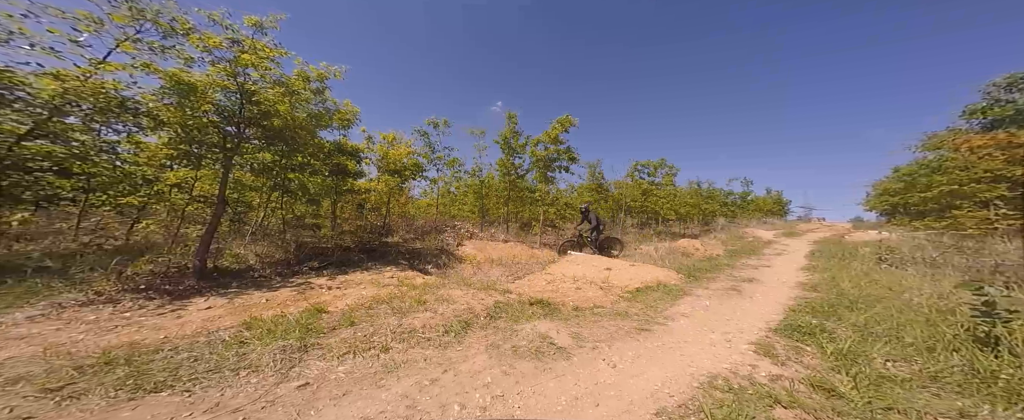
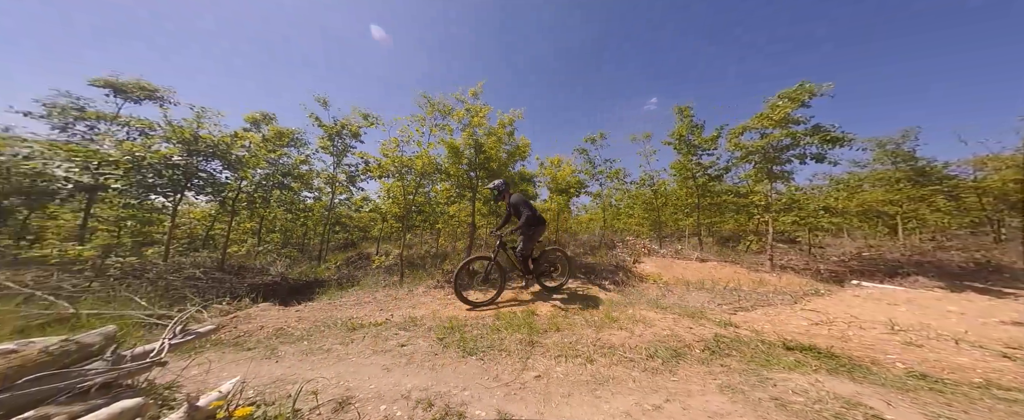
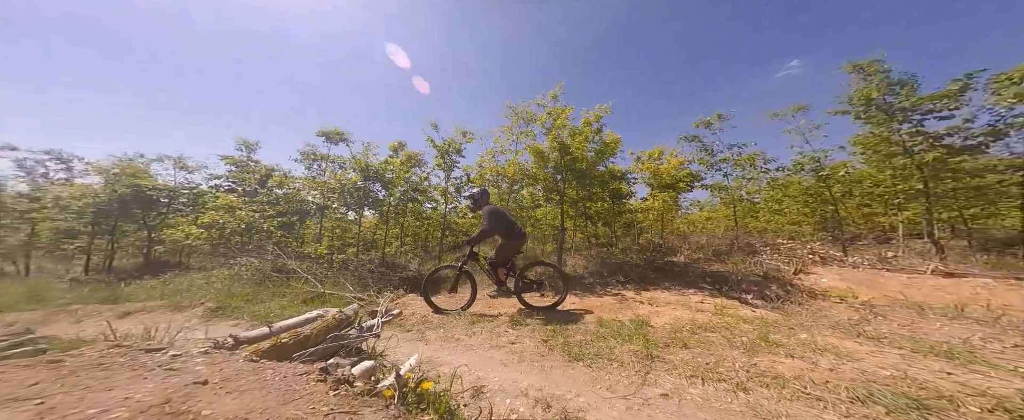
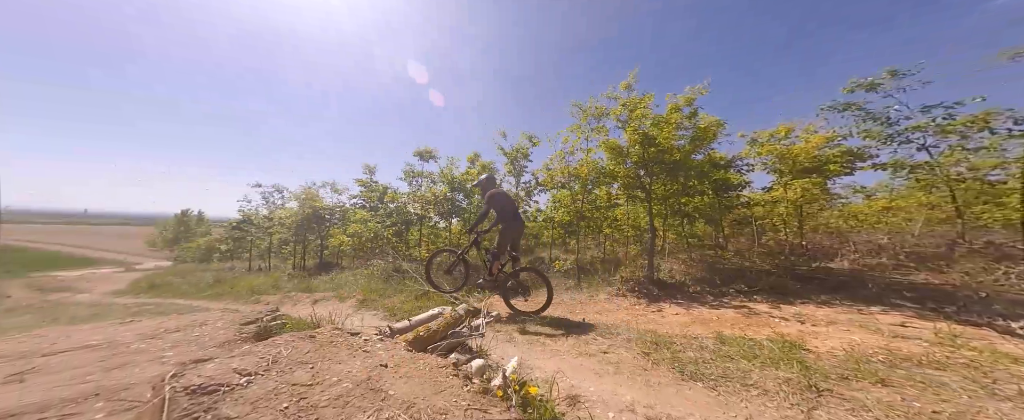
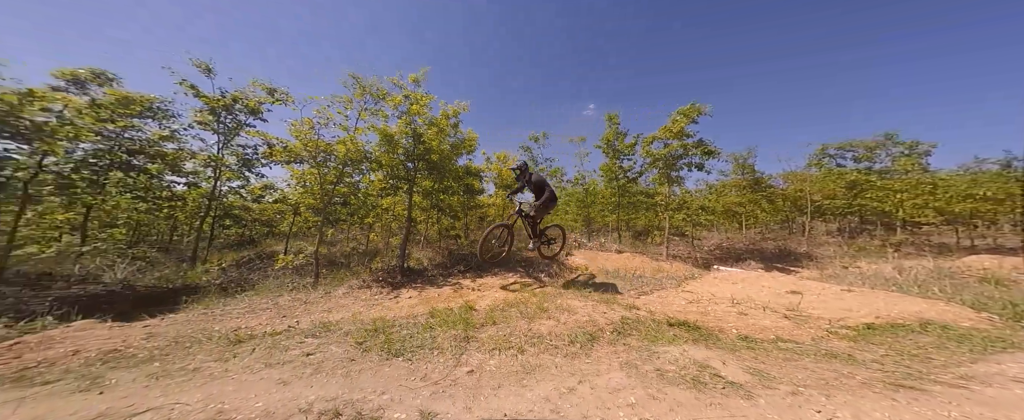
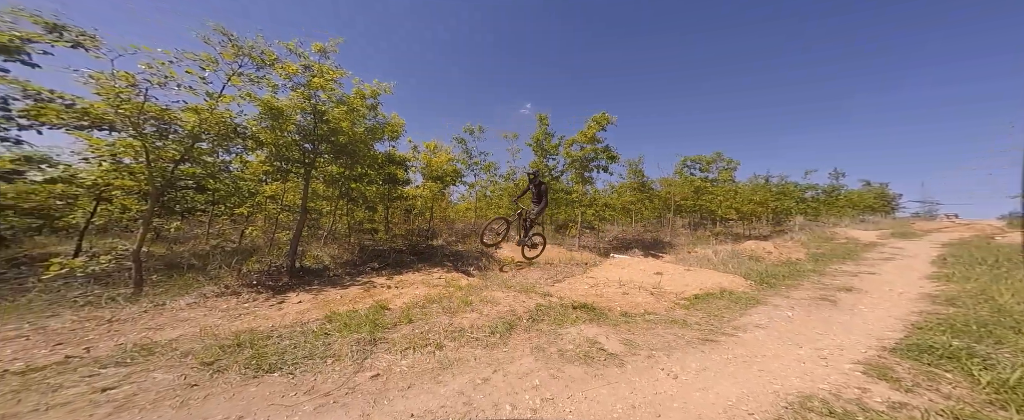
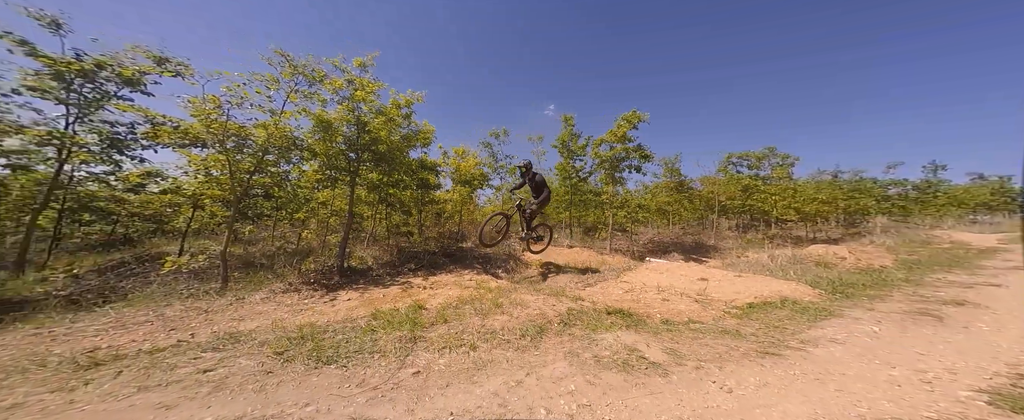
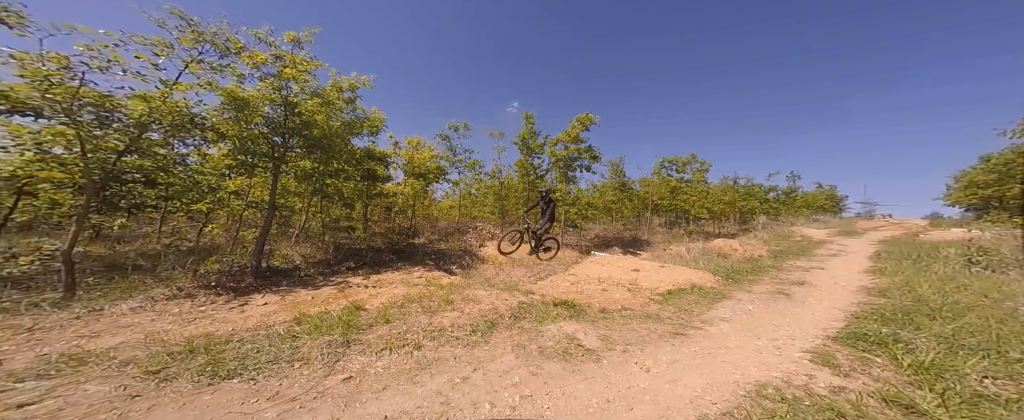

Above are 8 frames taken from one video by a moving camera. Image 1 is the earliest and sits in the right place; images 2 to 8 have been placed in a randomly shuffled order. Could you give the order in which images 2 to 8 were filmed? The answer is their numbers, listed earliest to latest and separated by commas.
8, 6, 7, 5, 2, 3, 4
